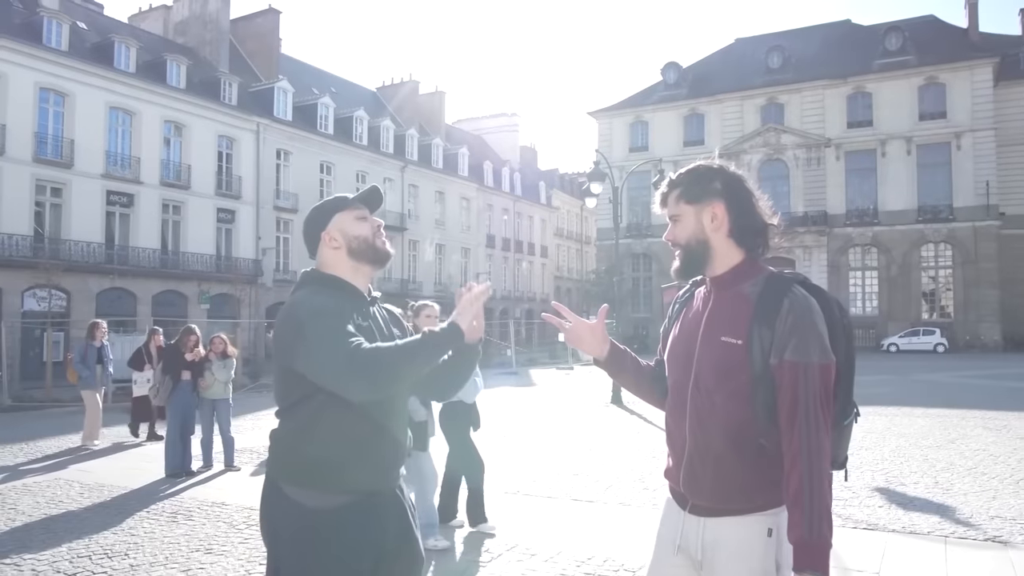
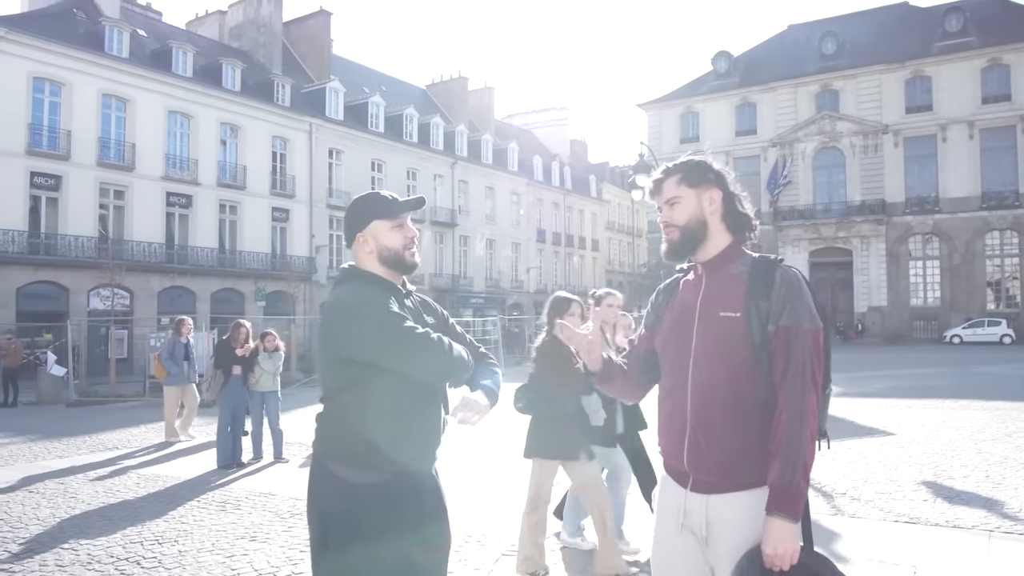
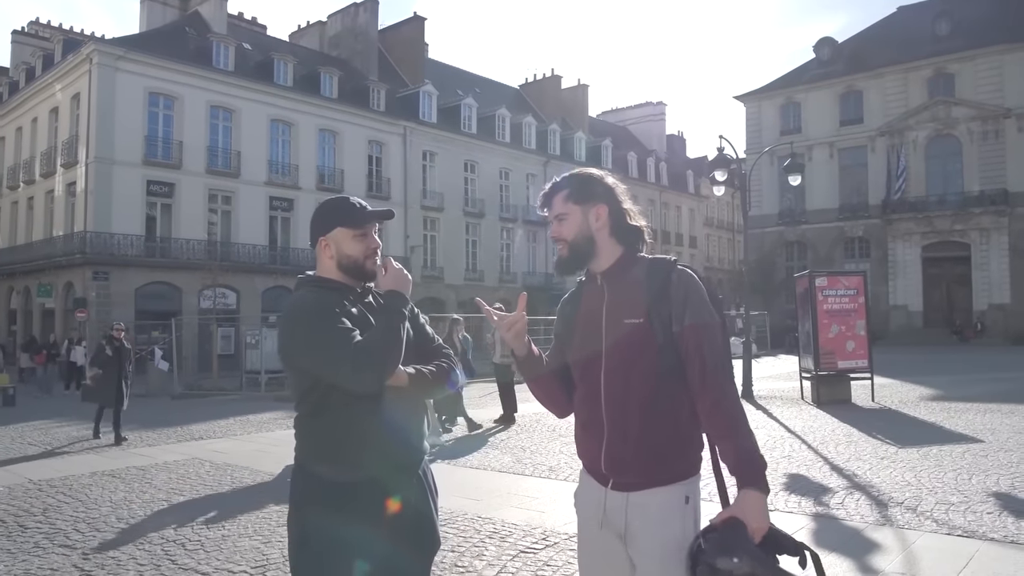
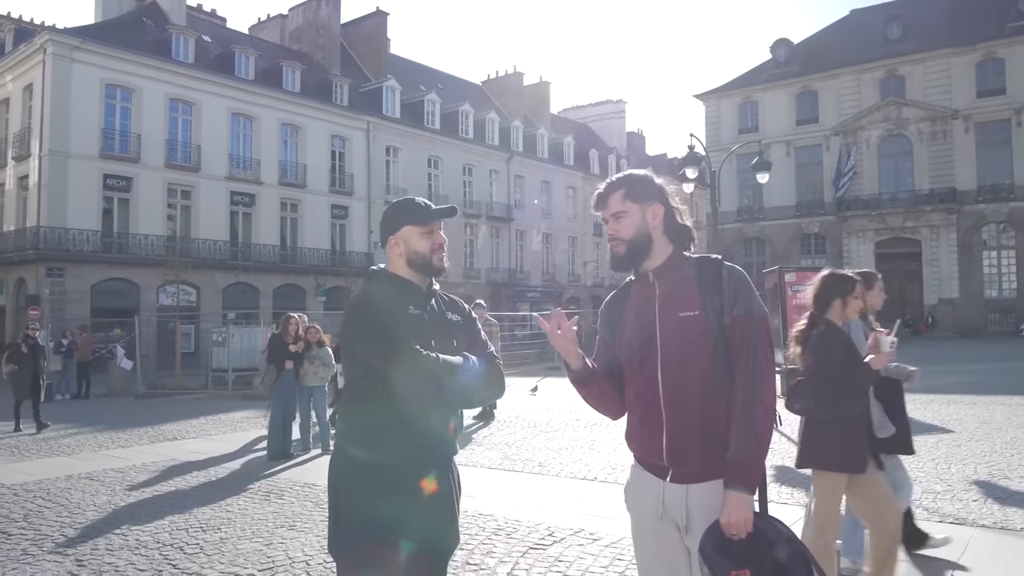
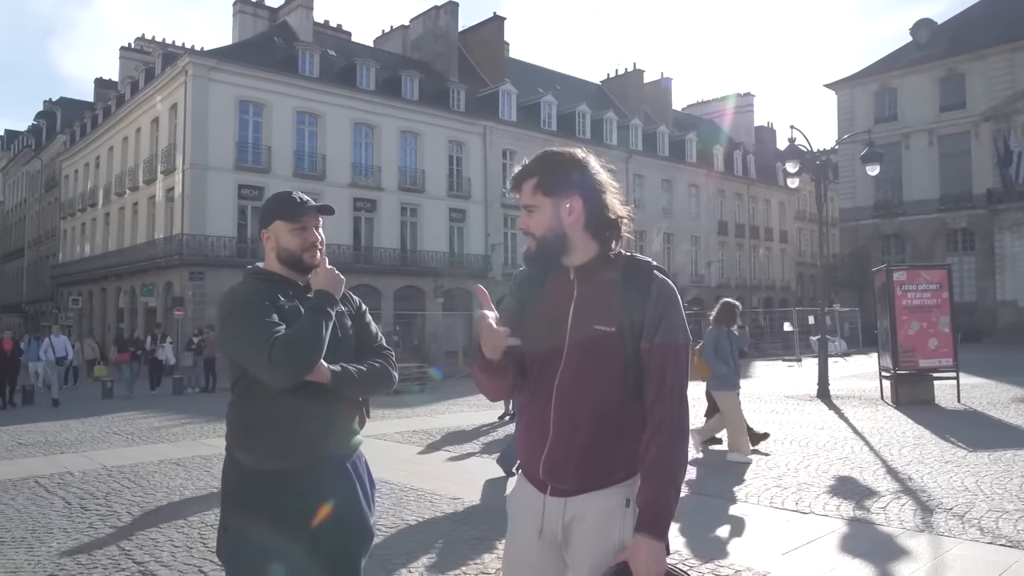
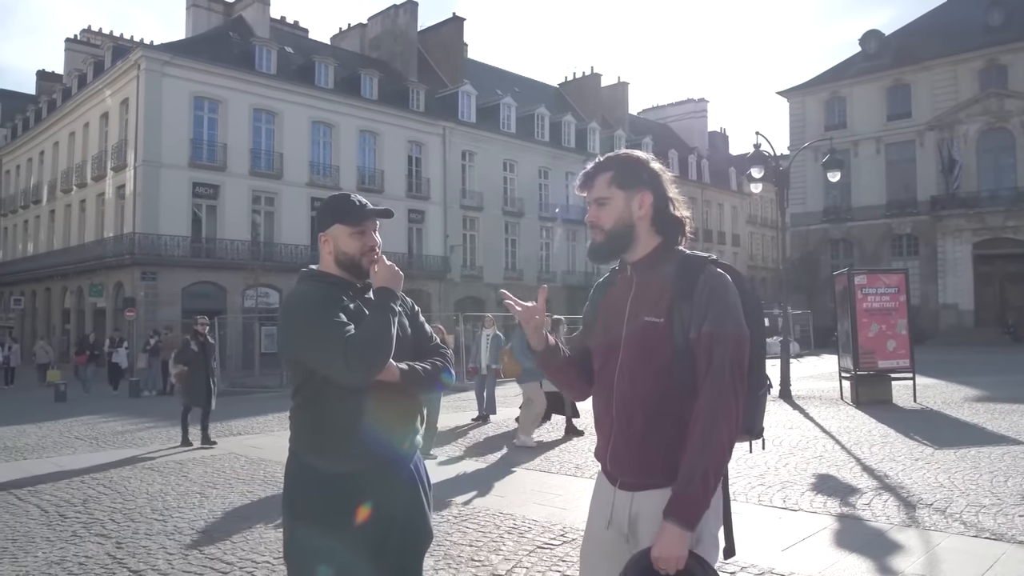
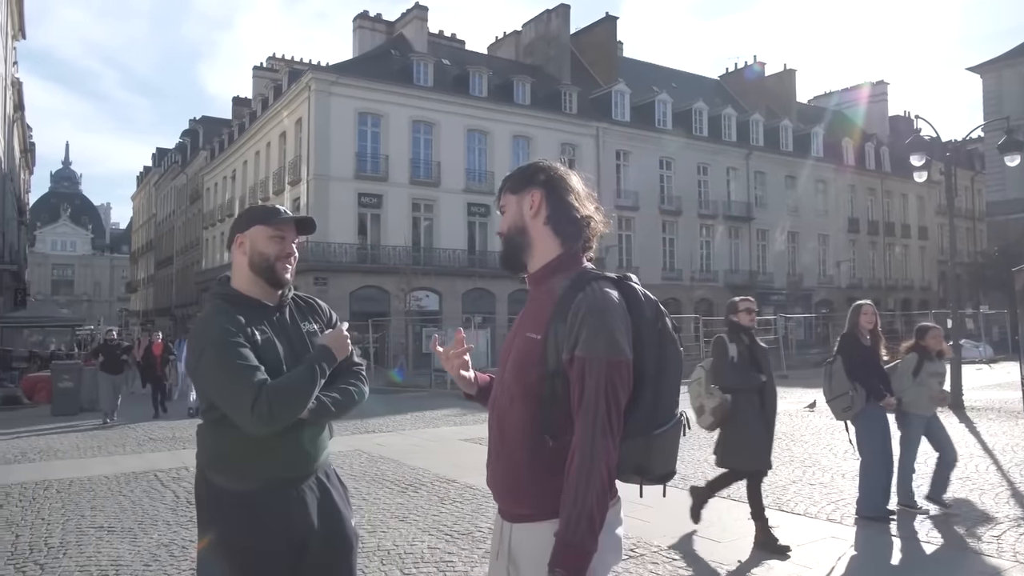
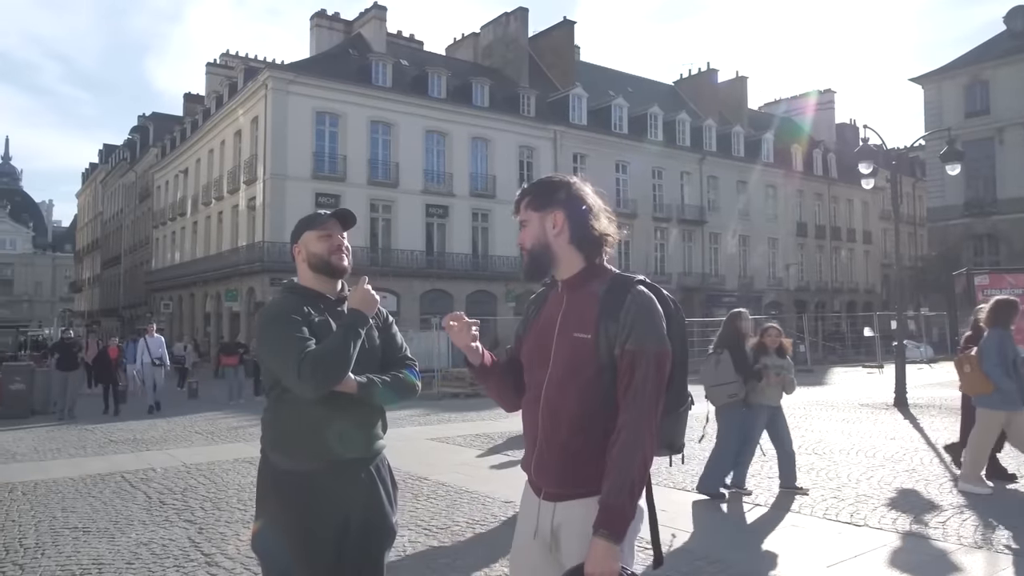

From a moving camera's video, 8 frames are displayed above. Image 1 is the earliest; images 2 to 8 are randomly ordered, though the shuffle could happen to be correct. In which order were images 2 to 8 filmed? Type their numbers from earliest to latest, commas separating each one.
2, 4, 3, 6, 5, 8, 7
